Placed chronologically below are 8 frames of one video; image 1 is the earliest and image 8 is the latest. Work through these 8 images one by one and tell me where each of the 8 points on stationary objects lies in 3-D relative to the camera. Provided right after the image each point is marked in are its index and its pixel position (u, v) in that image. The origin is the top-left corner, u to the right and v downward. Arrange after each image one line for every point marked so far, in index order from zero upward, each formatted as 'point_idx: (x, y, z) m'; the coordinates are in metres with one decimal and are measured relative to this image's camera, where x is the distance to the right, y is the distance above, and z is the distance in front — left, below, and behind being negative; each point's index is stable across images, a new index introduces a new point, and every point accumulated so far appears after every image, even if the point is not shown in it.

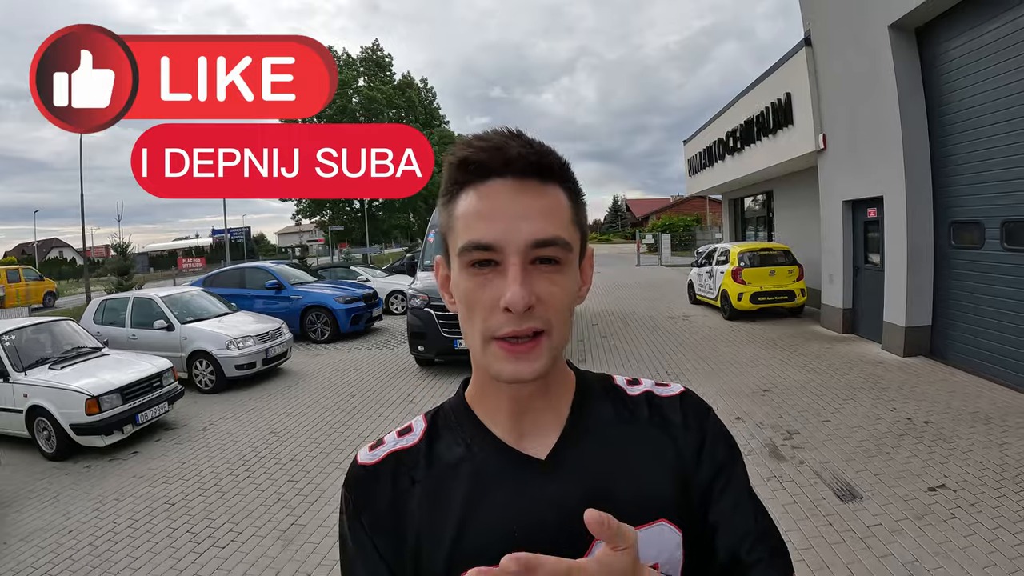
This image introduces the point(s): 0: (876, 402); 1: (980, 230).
0: (+3.6, -1.1, +5.4) m
1: (+5.5, +0.7, +6.4) m
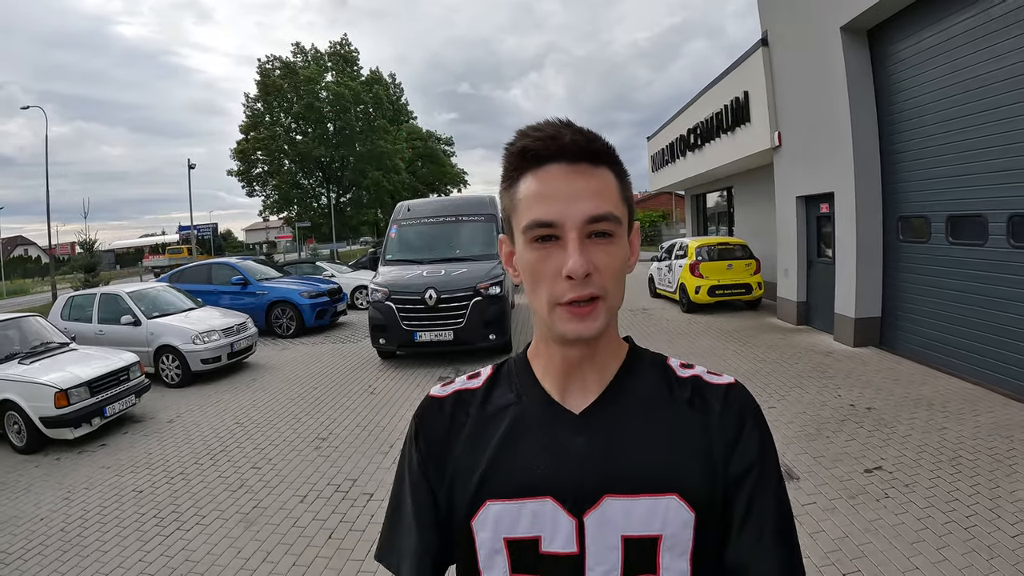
0: (+3.1, -1.0, +5.5) m
1: (+5.0, +0.8, +6.6) m
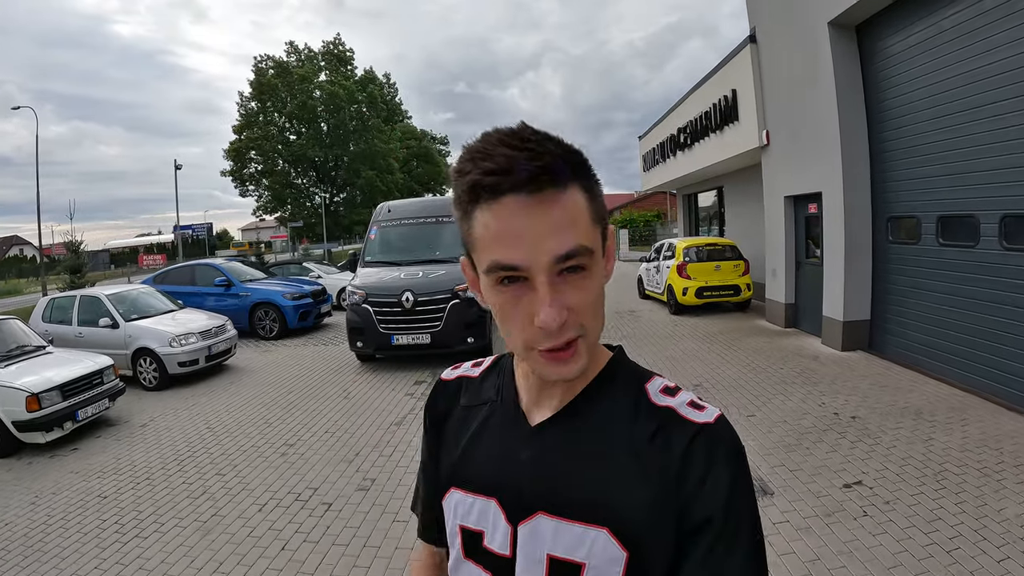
0: (+2.8, -1.1, +5.3) m
1: (+4.8, +0.7, +6.5) m
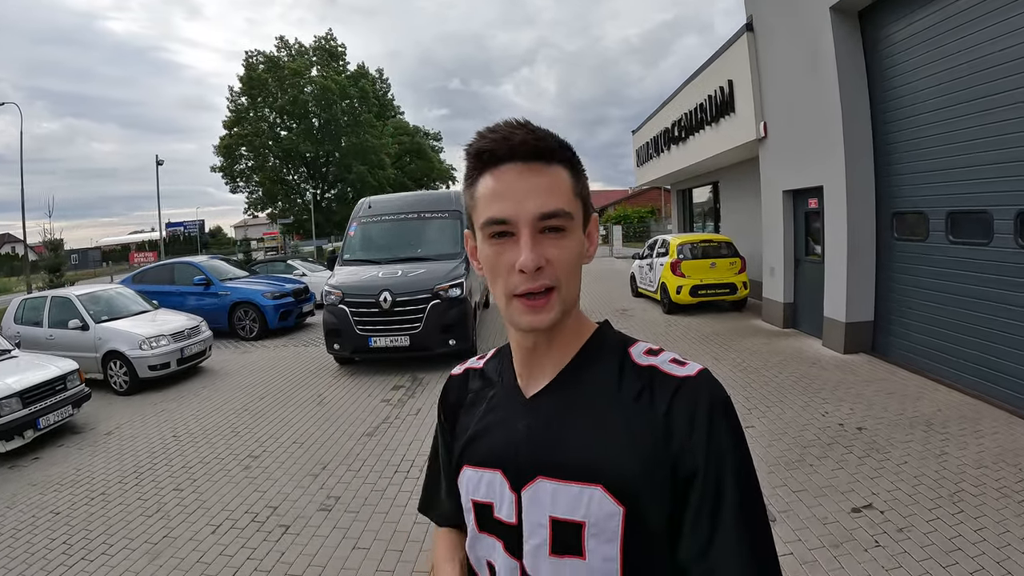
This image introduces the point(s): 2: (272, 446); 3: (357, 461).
0: (+2.7, -1.1, +5.0) m
1: (+4.6, +0.8, +6.1) m
2: (-2.6, -1.7, +5.9) m
3: (-1.5, -1.6, +5.1) m
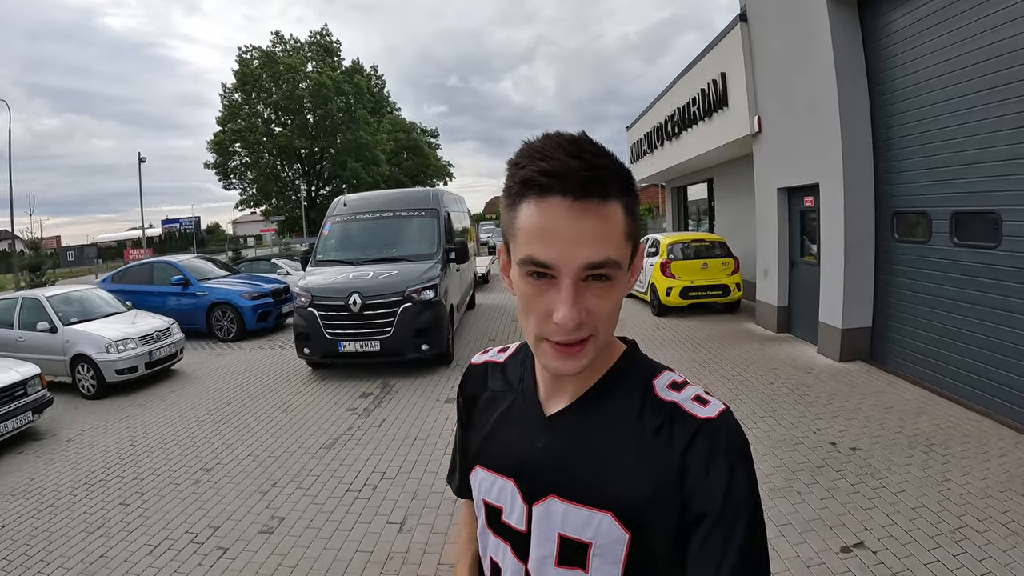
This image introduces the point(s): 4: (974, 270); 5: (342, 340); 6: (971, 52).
0: (+2.4, -1.1, +4.6) m
1: (+4.3, +0.7, +5.7) m
2: (-2.8, -1.7, +5.5) m
3: (-1.7, -1.6, +4.7) m
4: (+4.3, +0.2, +5.1) m
5: (-2.1, -0.6, +6.6) m
6: (+4.3, +2.2, +5.1) m
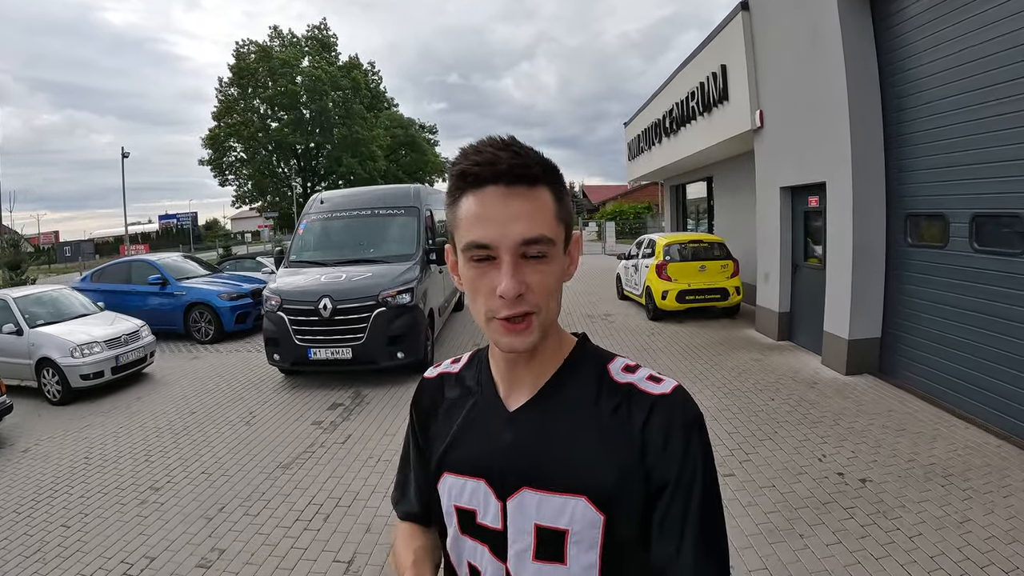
0: (+2.2, -1.2, +4.2) m
1: (+4.1, +0.6, +5.2) m
2: (-3.1, -1.8, +5.1) m
3: (-2.0, -1.7, +4.3) m
4: (+4.1, +0.1, +4.6) m
5: (-2.3, -0.7, +6.2) m
6: (+4.1, +2.1, +4.6) m
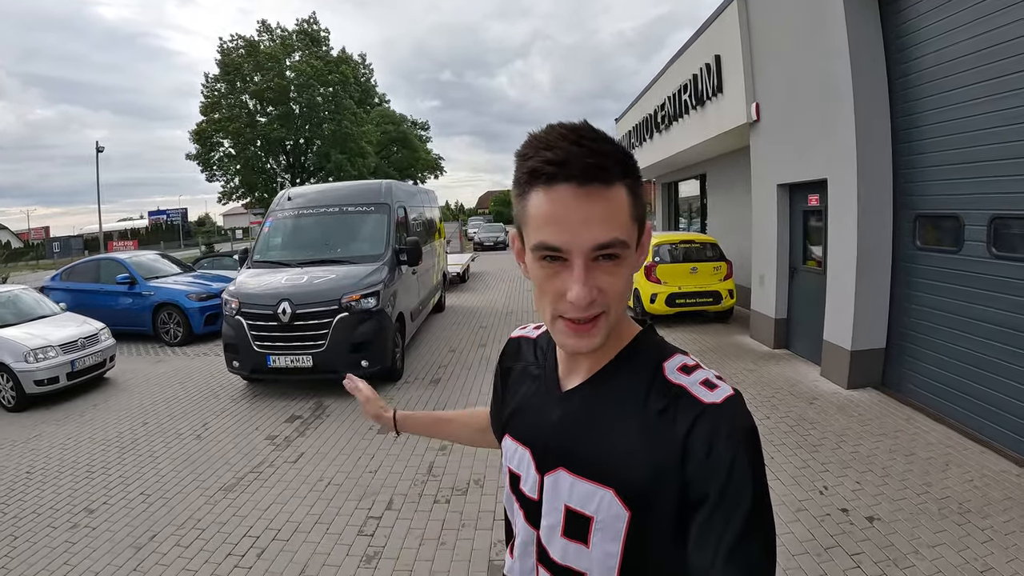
0: (+1.9, -1.2, +3.7) m
1: (+3.9, +0.6, +4.8) m
2: (-3.3, -1.8, +4.6) m
3: (-2.2, -1.7, +3.8) m
4: (+3.9, 0.0, +4.2) m
5: (-2.5, -0.7, +5.7) m
6: (+3.9, +2.1, +4.2) m
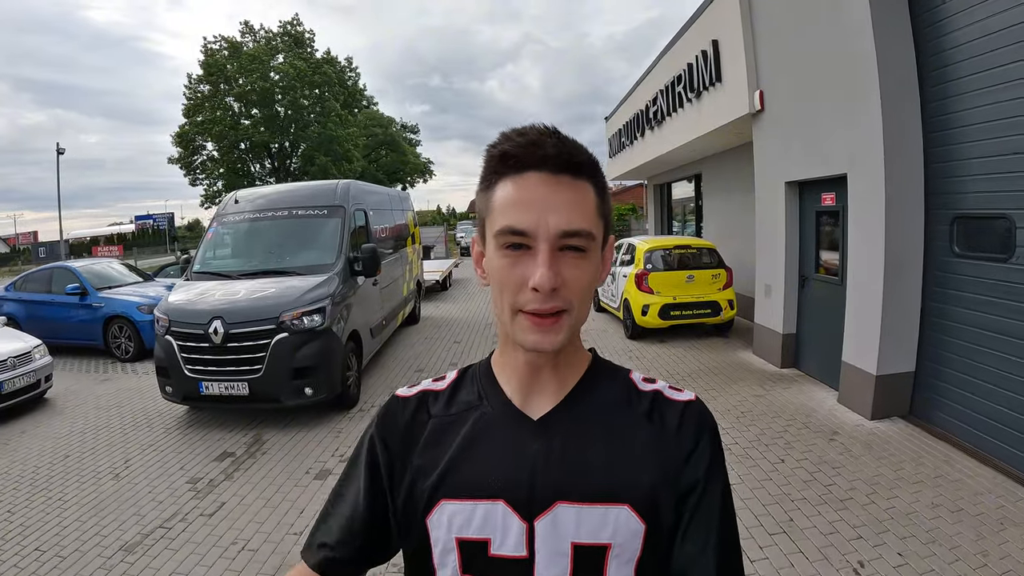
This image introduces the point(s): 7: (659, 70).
0: (+1.7, -1.3, +3.0) m
1: (+3.6, +0.5, +4.1) m
2: (-3.6, -1.9, +3.8) m
3: (-2.4, -1.8, +3.0) m
4: (+3.6, -0.1, +3.5) m
5: (-2.8, -0.8, +4.9) m
6: (+3.6, +2.0, +3.5) m
7: (+2.9, +4.2, +10.7) m
